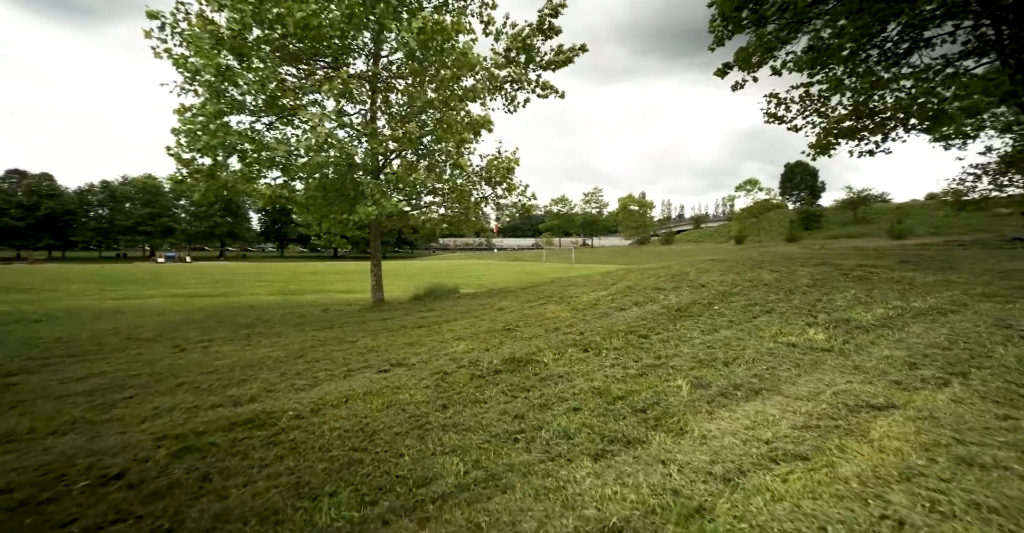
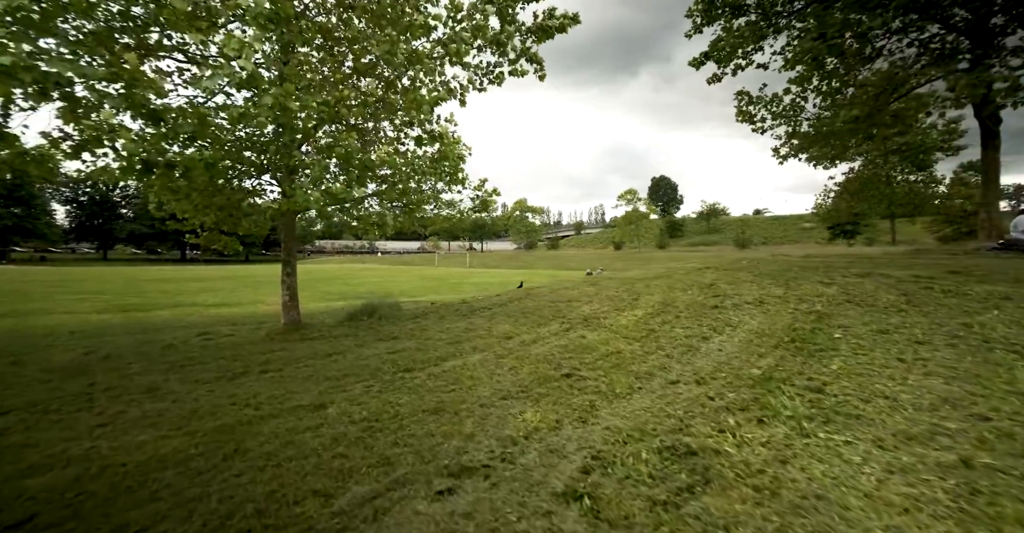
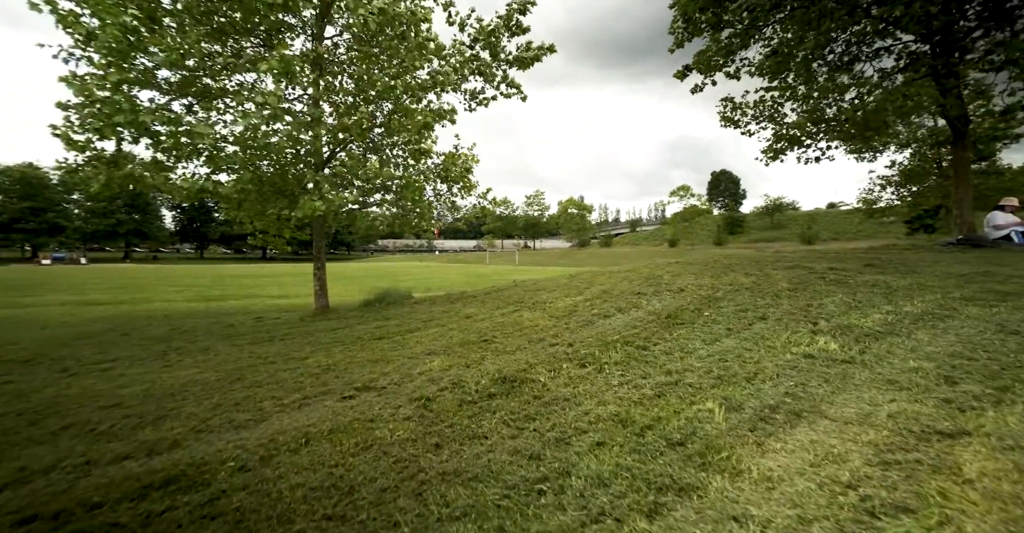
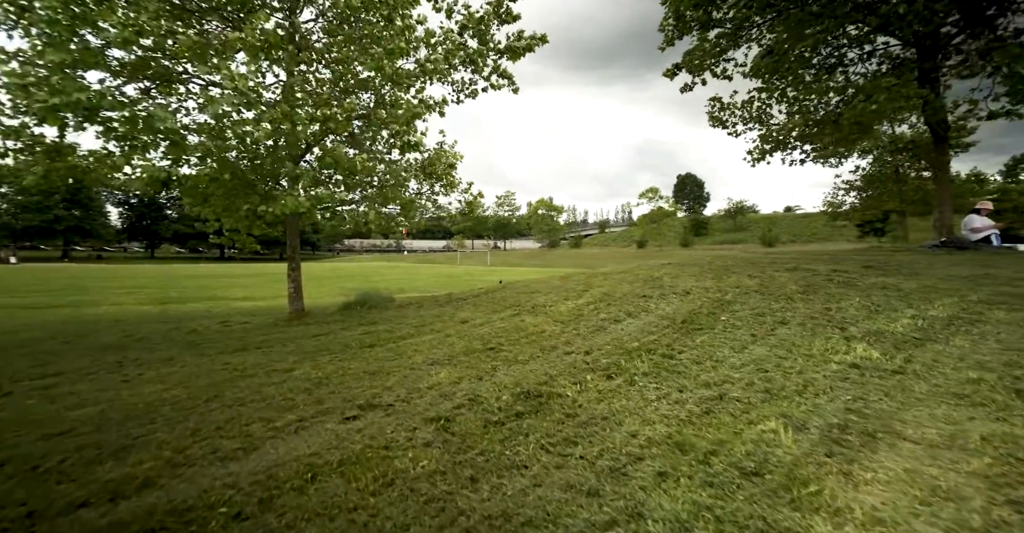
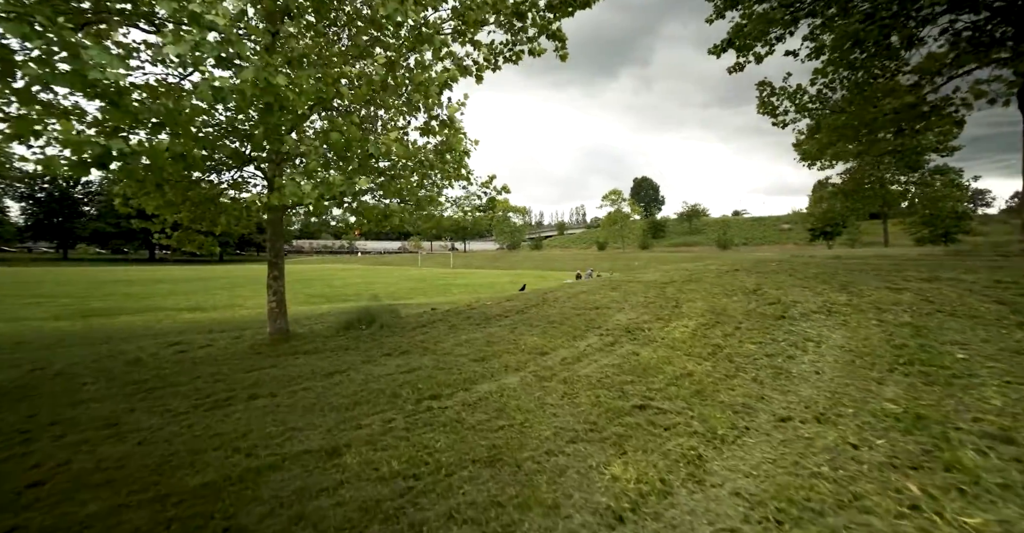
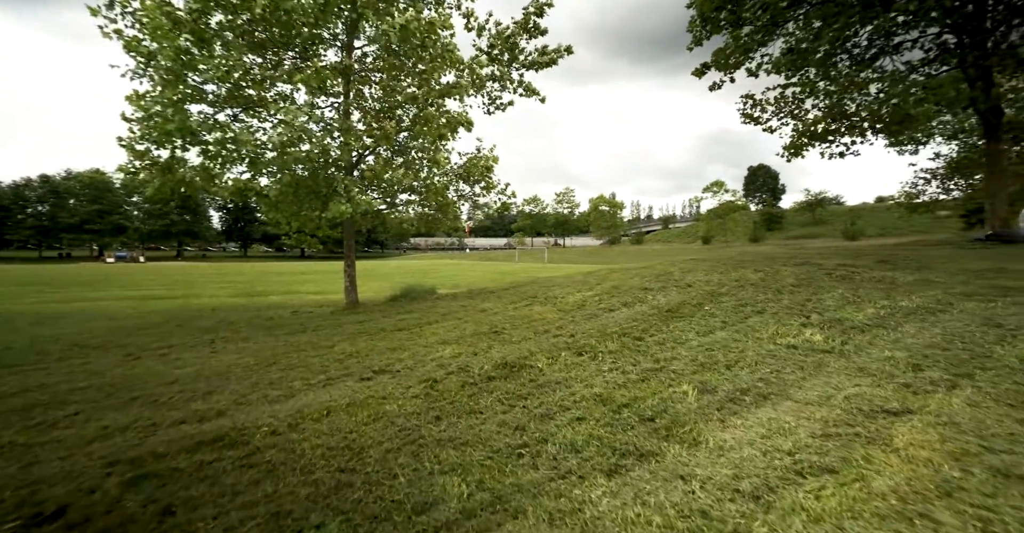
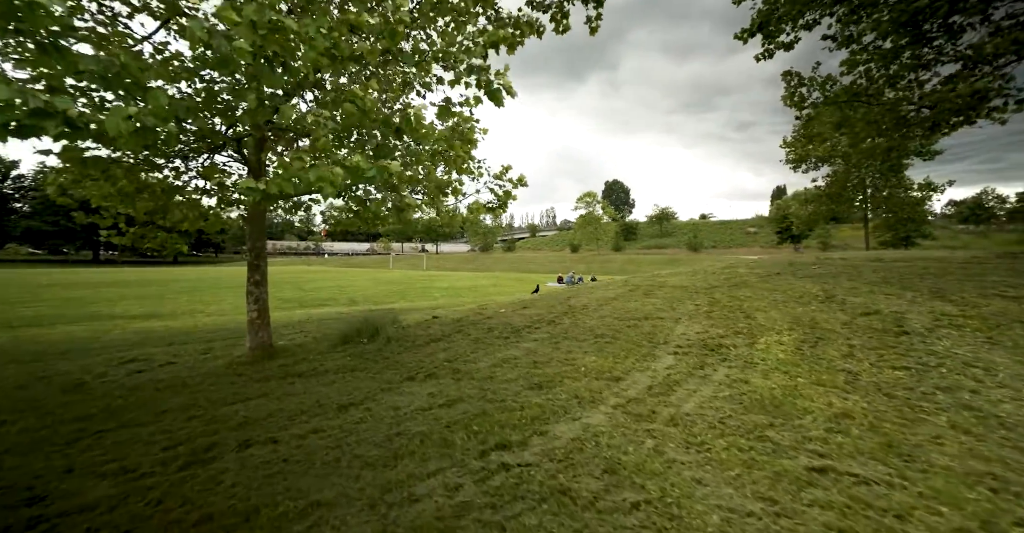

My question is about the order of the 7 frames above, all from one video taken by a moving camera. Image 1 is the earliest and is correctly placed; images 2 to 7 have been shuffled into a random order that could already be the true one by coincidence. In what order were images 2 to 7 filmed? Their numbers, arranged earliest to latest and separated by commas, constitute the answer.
6, 3, 4, 2, 5, 7
